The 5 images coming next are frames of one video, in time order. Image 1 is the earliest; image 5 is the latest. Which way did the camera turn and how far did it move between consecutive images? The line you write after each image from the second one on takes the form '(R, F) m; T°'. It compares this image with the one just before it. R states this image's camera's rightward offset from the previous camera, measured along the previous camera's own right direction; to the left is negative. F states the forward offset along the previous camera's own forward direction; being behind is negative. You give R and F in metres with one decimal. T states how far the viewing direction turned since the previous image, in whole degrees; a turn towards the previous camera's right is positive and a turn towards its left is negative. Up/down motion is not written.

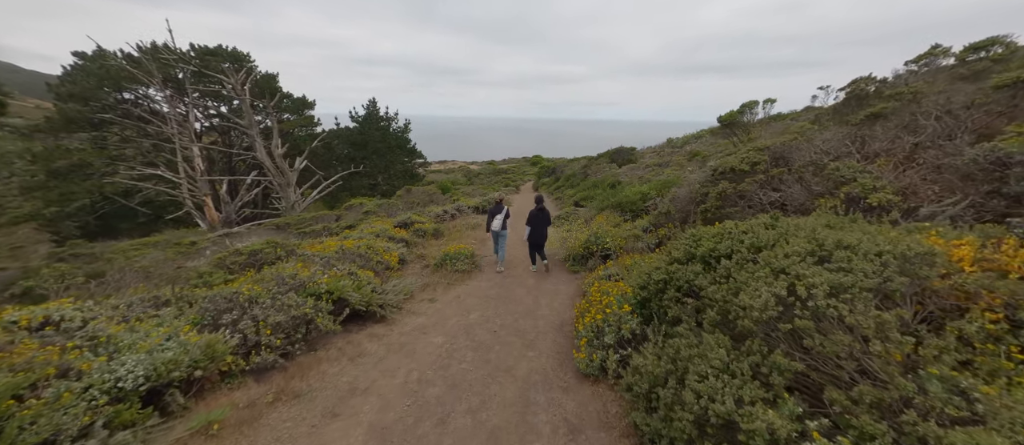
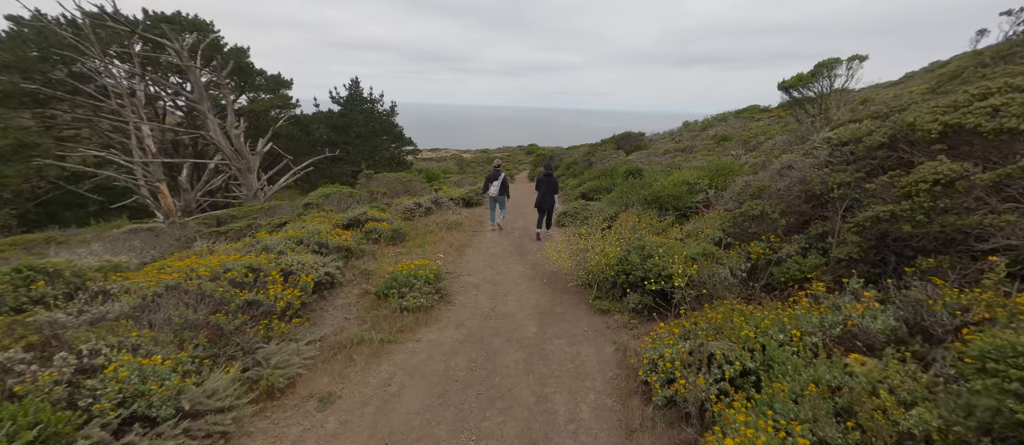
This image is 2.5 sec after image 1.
(+0.1, +4.1) m; +1°
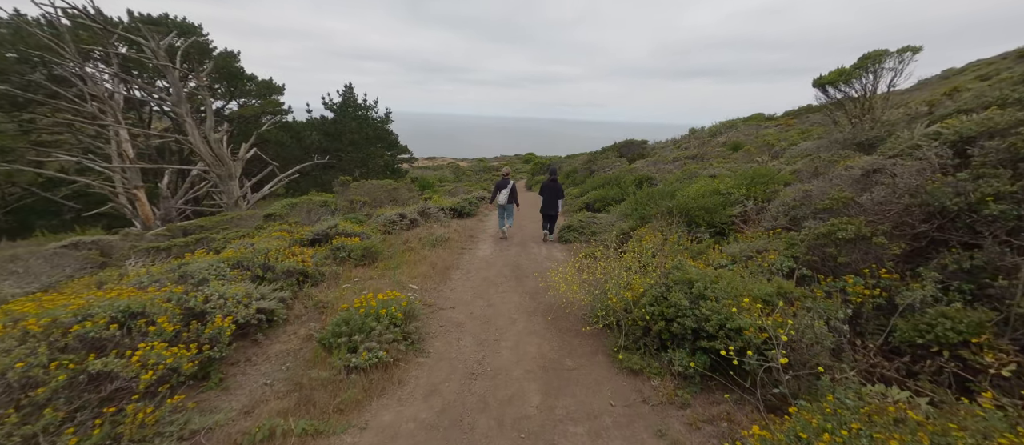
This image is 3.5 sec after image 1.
(0.0, +1.7) m; 0°
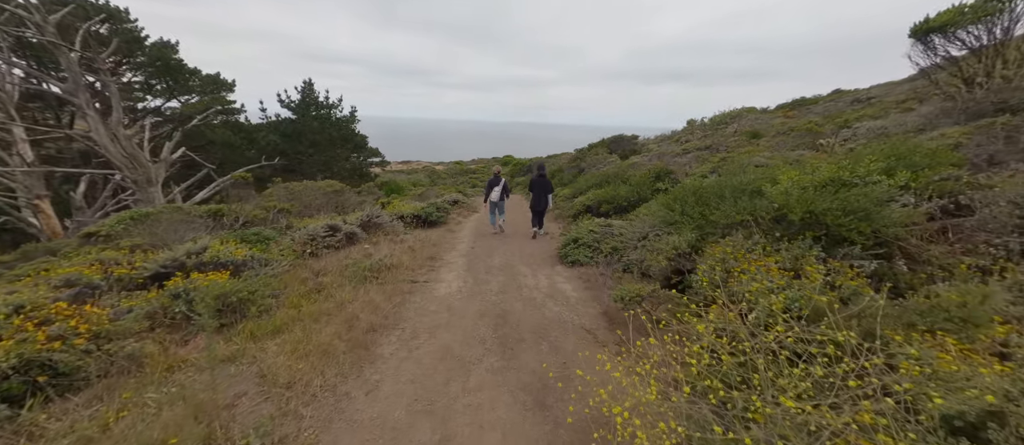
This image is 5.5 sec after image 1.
(0.0, +3.6) m; +3°
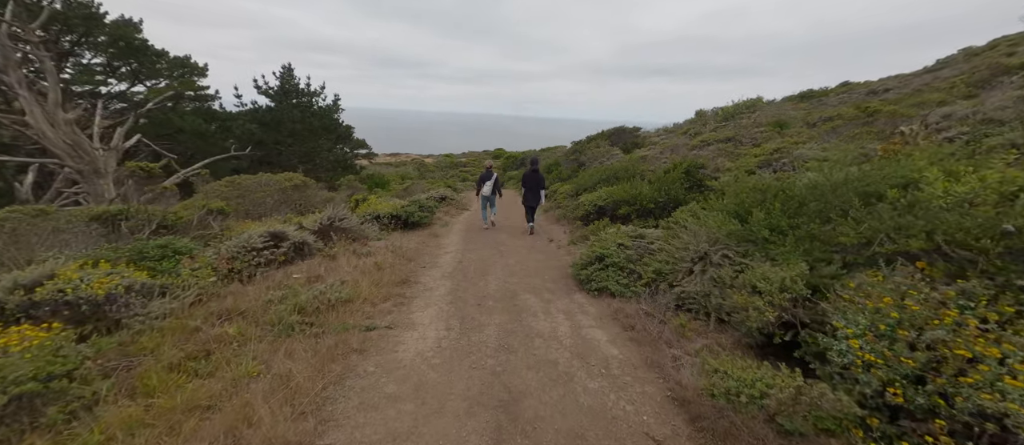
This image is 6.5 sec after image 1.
(-0.2, +2.0) m; +1°
